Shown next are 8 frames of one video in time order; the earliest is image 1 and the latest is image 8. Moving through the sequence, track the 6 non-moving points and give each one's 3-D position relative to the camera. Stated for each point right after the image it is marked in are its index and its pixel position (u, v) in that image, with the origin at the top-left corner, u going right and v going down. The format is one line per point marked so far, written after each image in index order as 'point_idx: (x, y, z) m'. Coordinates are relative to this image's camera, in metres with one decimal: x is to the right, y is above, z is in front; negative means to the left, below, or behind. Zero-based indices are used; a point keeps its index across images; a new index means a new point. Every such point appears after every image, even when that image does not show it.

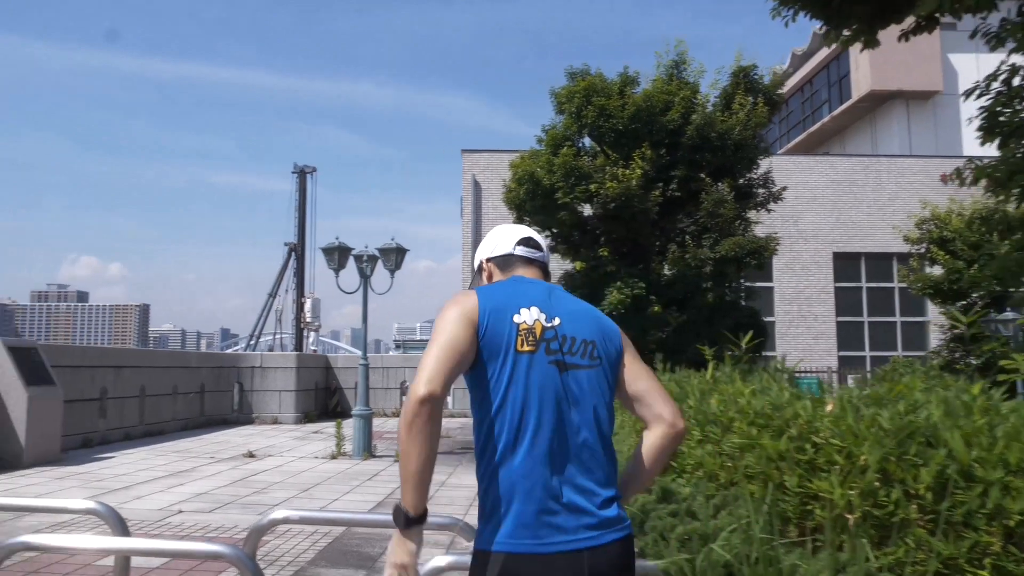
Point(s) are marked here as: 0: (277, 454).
0: (-3.7, -2.6, +12.1) m
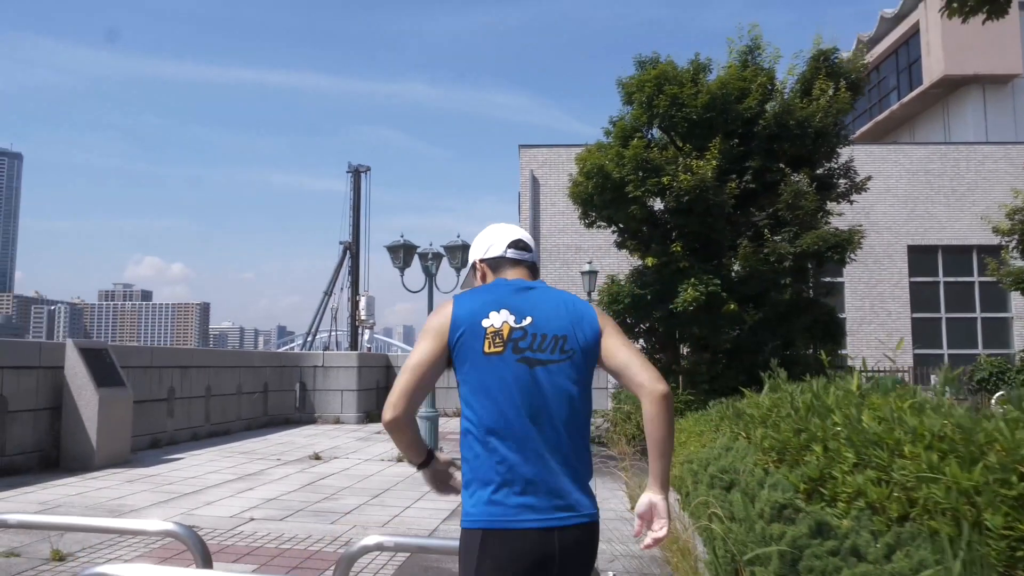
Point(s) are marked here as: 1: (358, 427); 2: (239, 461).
0: (-2.6, -2.6, +11.9) m
1: (-3.3, -3.0, +16.2) m
2: (-4.0, -2.5, +11.0) m
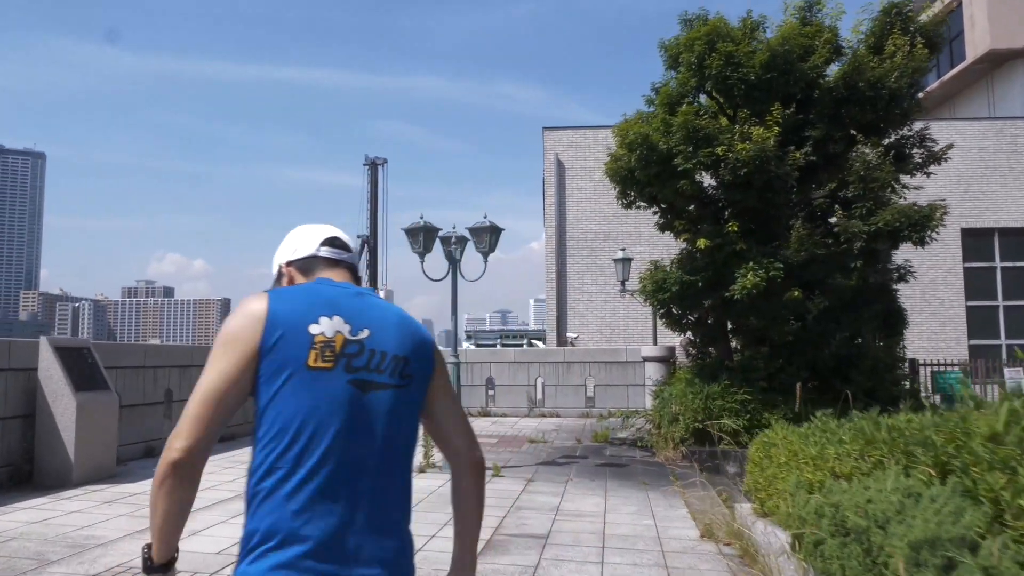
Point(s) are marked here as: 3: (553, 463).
0: (-2.1, -2.5, +10.6) m
1: (-2.7, -2.8, +14.8) m
2: (-3.5, -2.3, +9.7) m
3: (+0.6, -2.6, +11.2) m
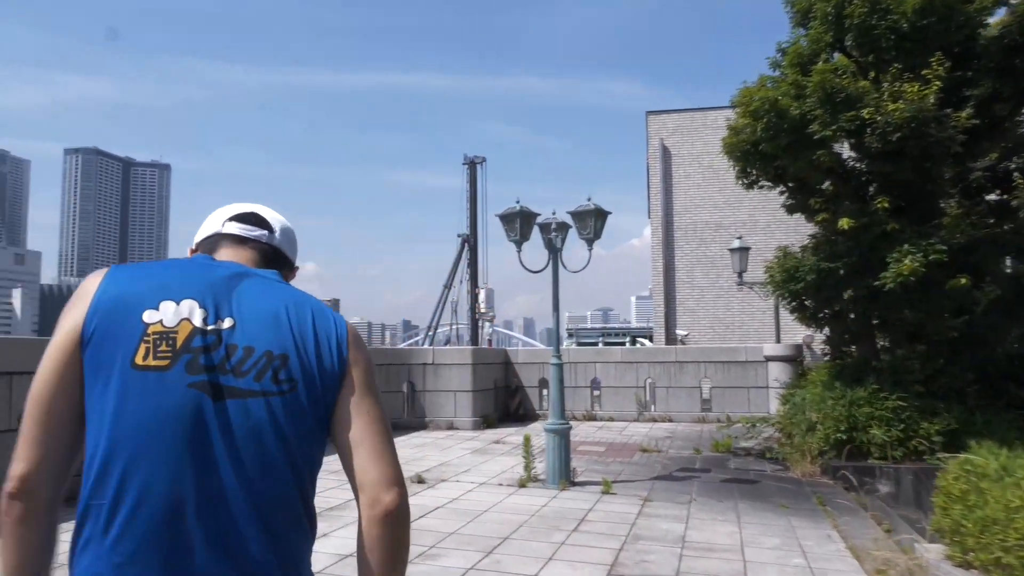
0: (-0.7, -2.4, +9.6) m
1: (-0.7, -2.7, +13.9) m
2: (-2.2, -2.3, +8.9) m
3: (+2.0, -2.5, +9.9) m
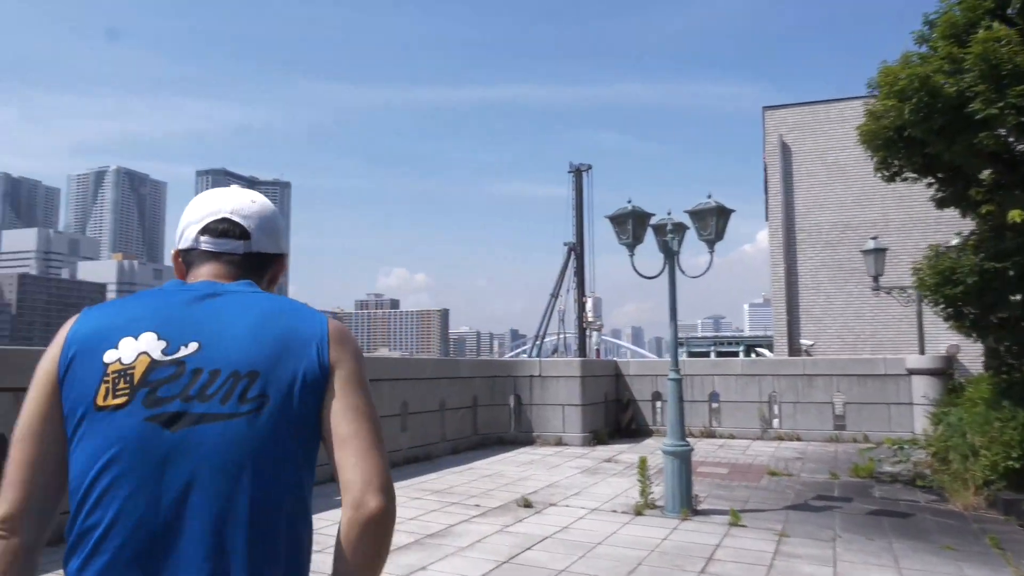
0: (+0.6, -2.5, +8.9) m
1: (+1.2, -2.8, +13.1) m
2: (-1.0, -2.4, +8.4) m
3: (+3.4, -2.5, +8.8) m
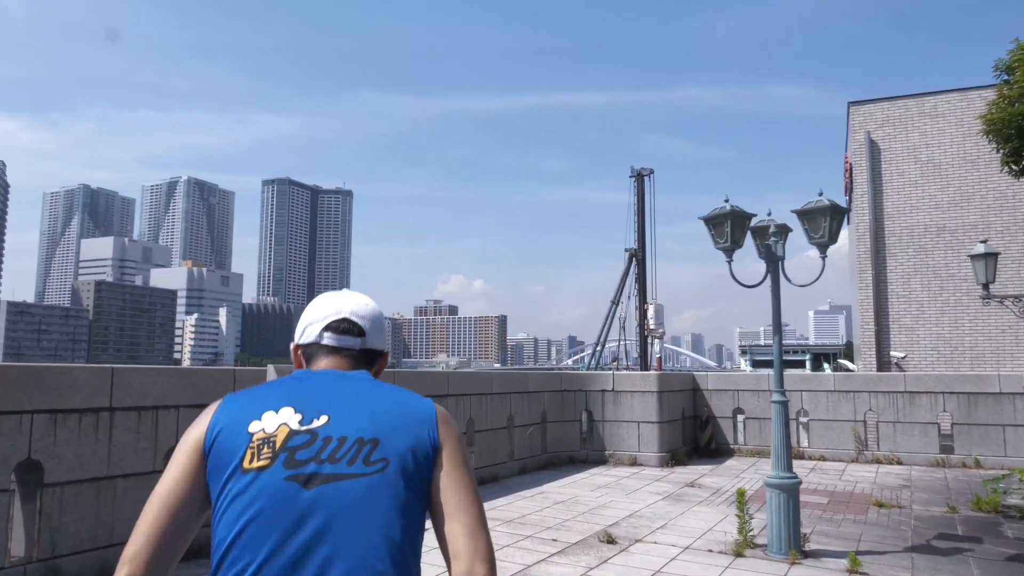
0: (+1.4, -2.6, +8.0) m
1: (+2.4, -3.0, +12.1) m
2: (-0.1, -2.5, +7.6) m
3: (+4.2, -2.6, +7.7) m
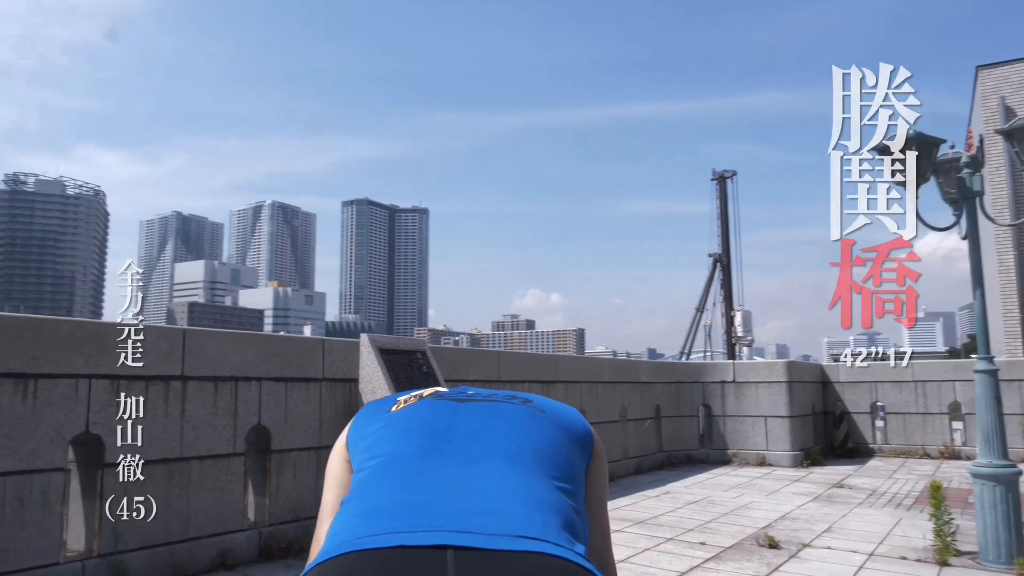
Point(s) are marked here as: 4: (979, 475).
0: (+2.6, -2.2, +6.5) m
1: (+4.0, -2.6, +10.6) m
2: (+1.0, -2.1, +6.4) m
3: (+5.3, -2.2, +6.0) m
4: (+3.5, -1.4, +5.7) m
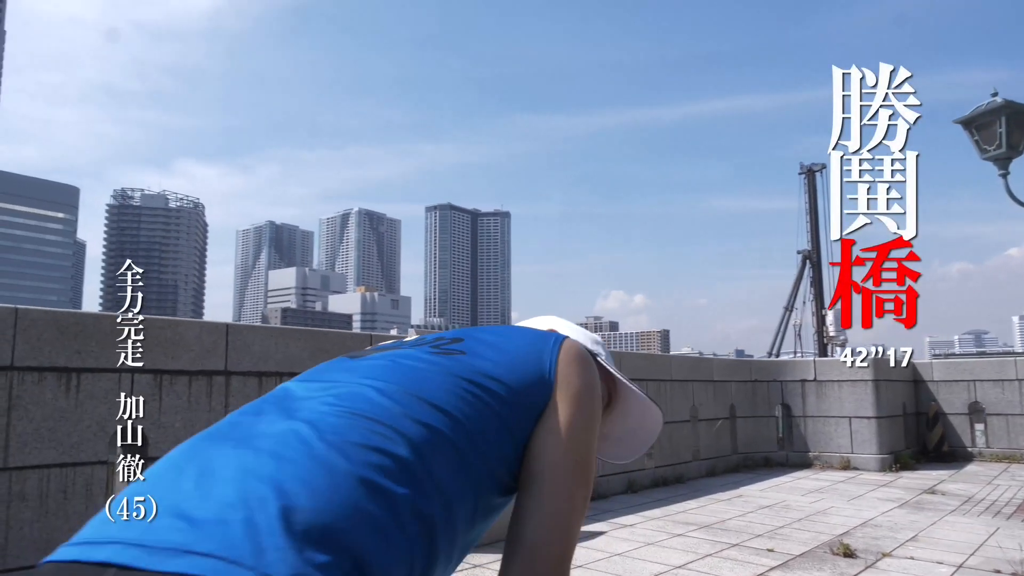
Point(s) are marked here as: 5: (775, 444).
0: (+3.0, -2.1, +6.0) m
1: (+4.8, -2.5, +9.9) m
2: (+1.4, -2.0, +6.0) m
3: (+5.7, -2.0, +5.2) m
4: (+3.9, -1.3, +5.1) m
5: (+3.9, -2.3, +11.3) m
